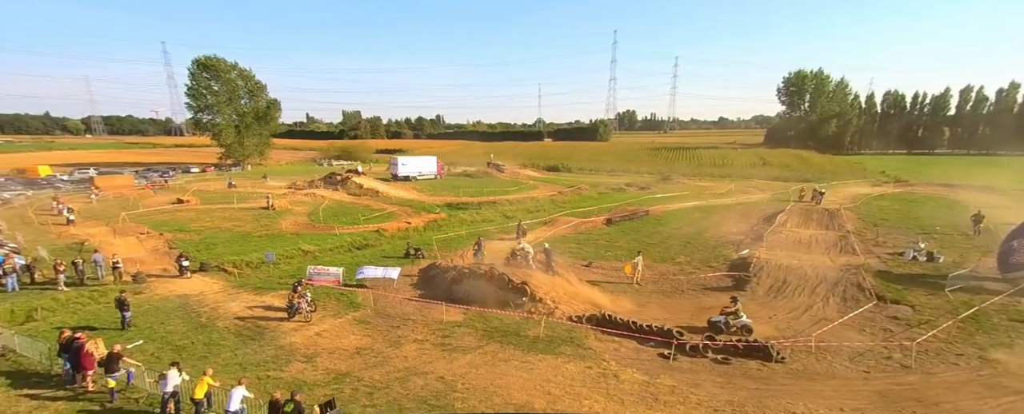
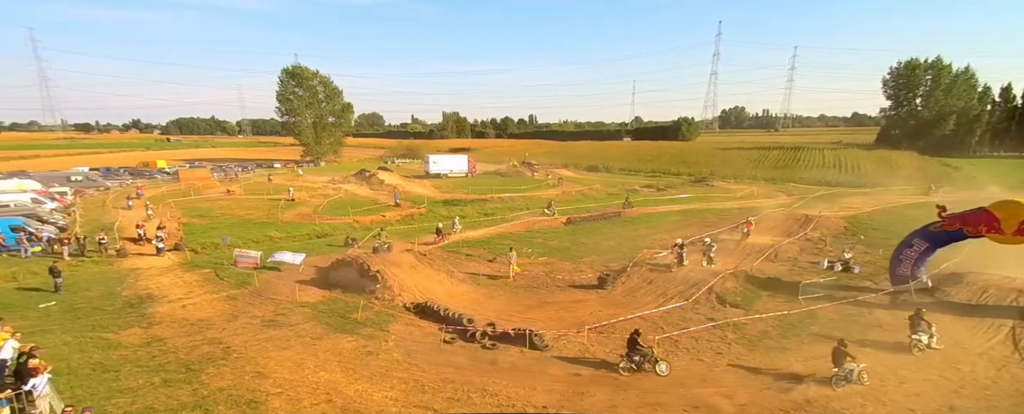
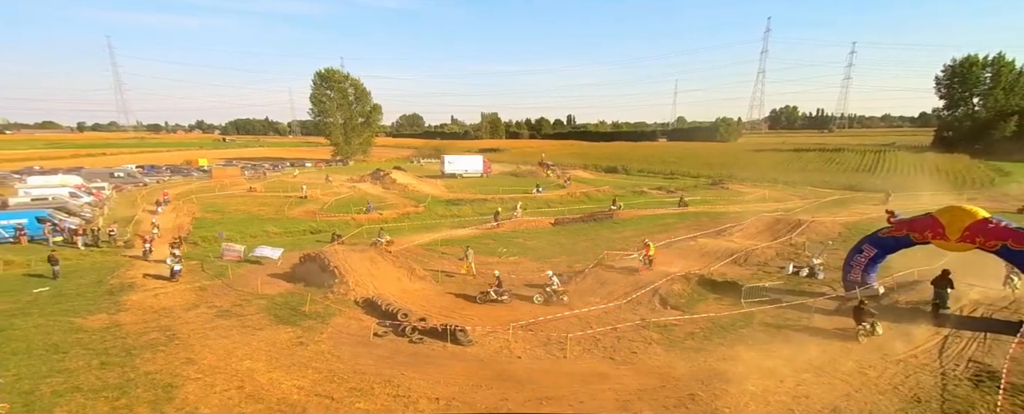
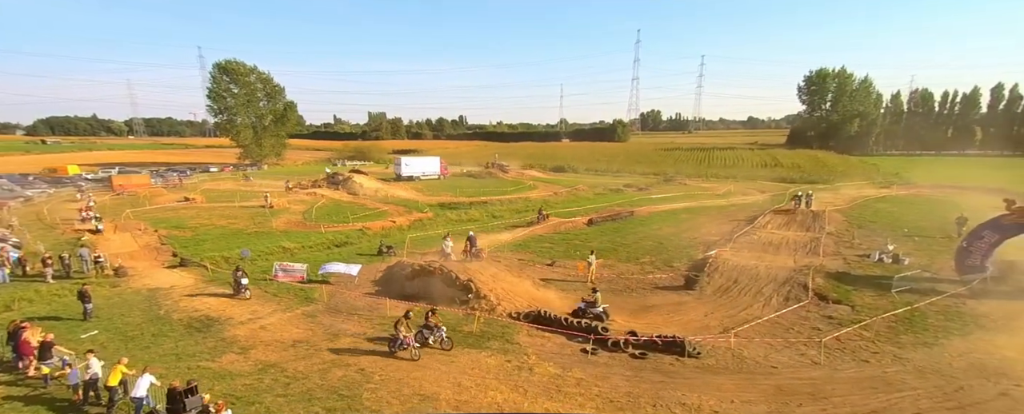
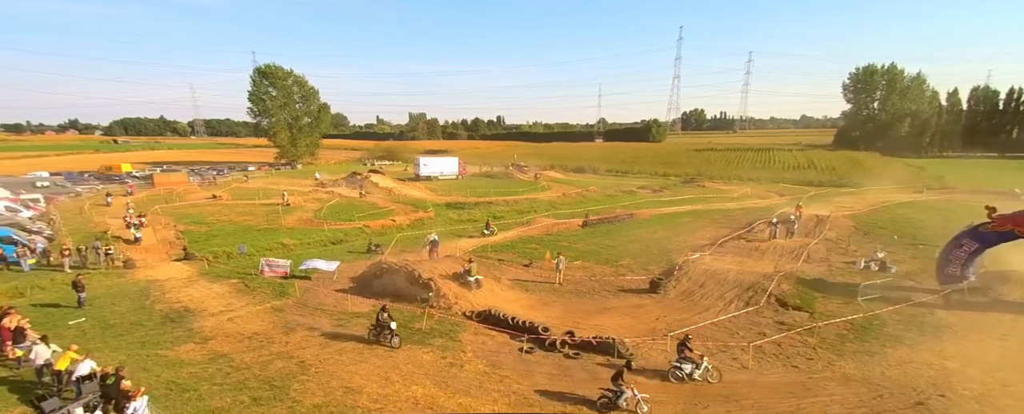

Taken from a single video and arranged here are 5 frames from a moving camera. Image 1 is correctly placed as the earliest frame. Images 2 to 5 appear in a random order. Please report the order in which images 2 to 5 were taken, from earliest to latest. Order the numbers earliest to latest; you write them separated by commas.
4, 5, 2, 3
